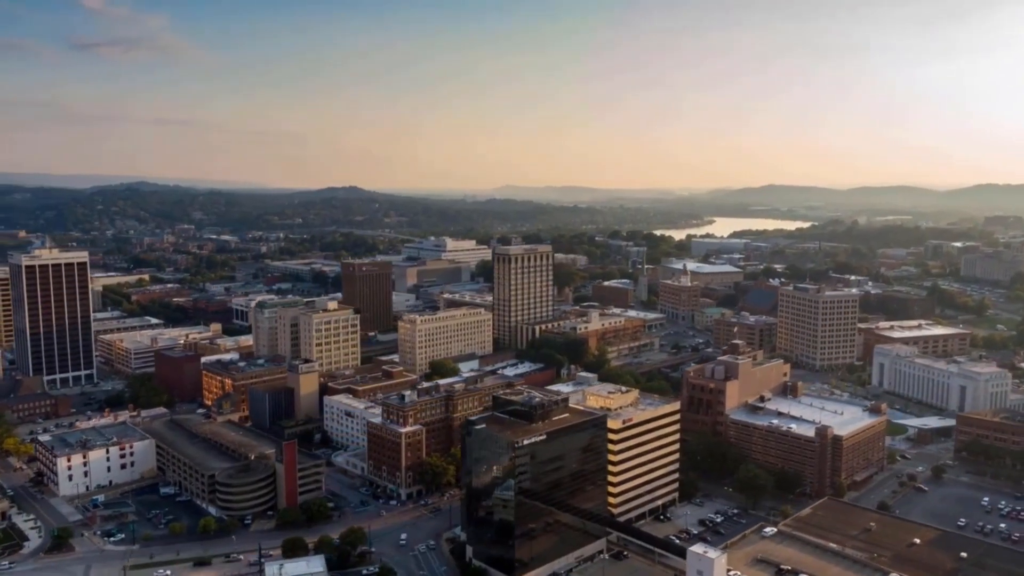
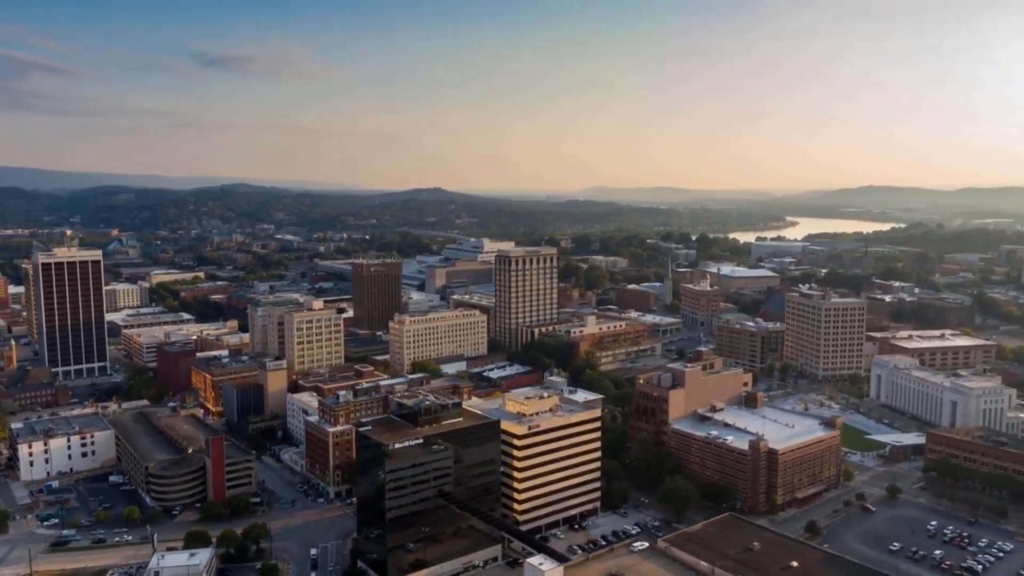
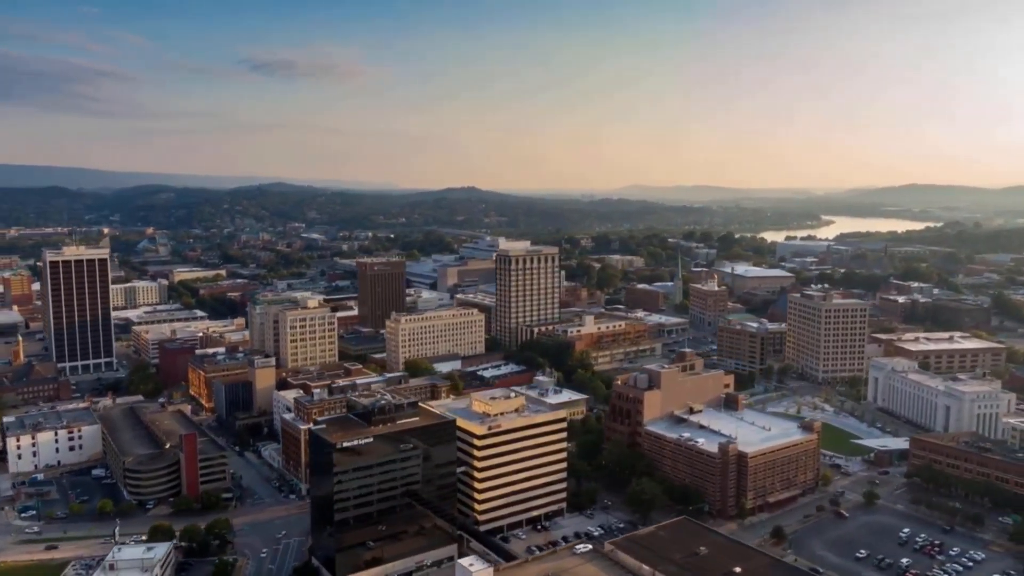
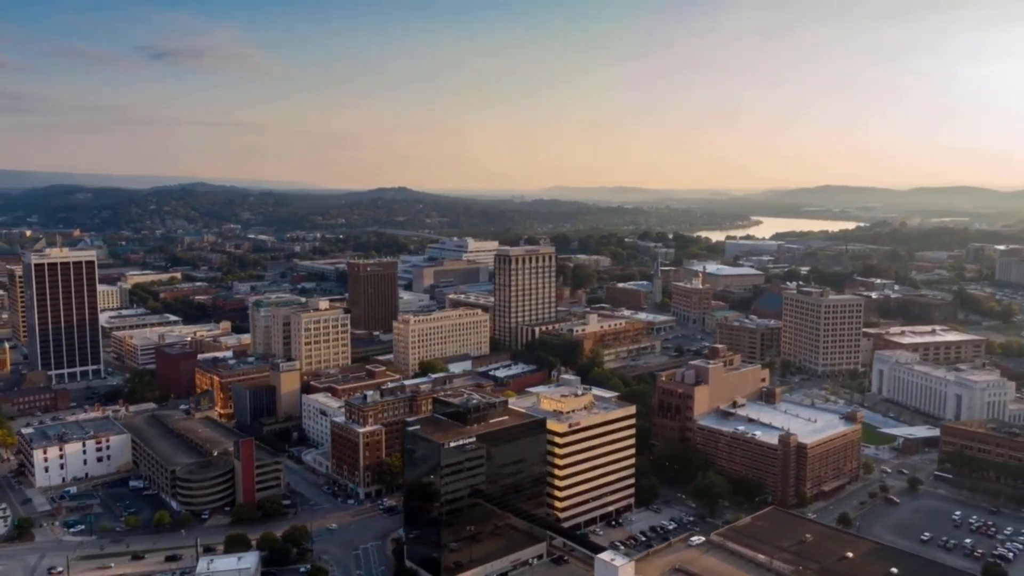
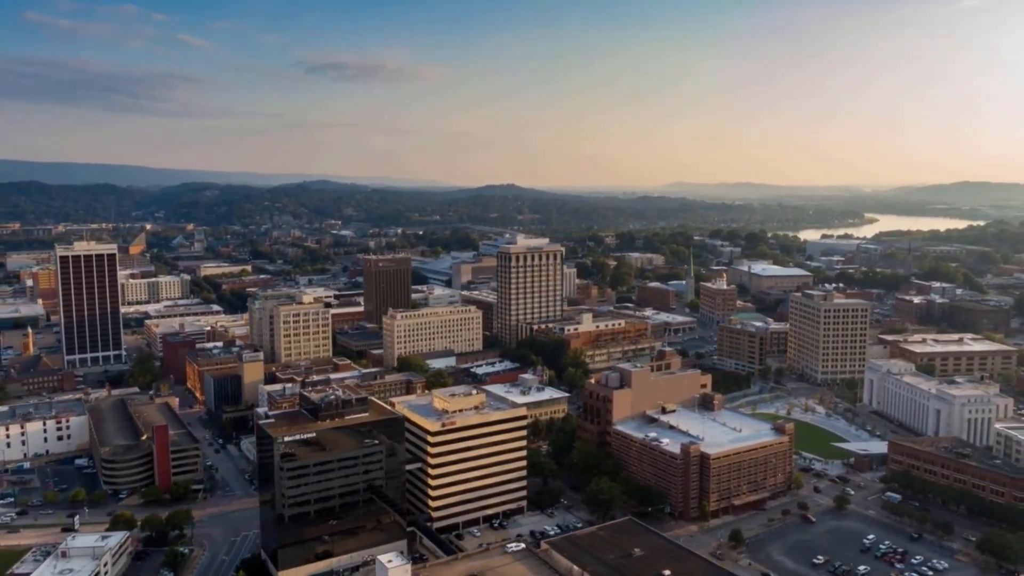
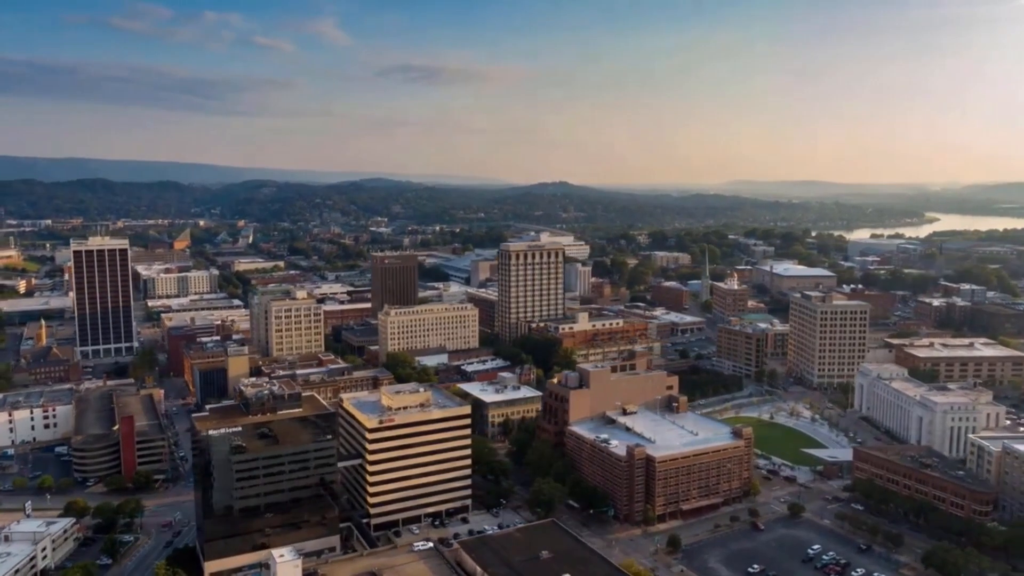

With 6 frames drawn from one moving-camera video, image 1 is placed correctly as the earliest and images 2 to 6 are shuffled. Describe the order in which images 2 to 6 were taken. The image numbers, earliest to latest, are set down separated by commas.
4, 2, 3, 5, 6
